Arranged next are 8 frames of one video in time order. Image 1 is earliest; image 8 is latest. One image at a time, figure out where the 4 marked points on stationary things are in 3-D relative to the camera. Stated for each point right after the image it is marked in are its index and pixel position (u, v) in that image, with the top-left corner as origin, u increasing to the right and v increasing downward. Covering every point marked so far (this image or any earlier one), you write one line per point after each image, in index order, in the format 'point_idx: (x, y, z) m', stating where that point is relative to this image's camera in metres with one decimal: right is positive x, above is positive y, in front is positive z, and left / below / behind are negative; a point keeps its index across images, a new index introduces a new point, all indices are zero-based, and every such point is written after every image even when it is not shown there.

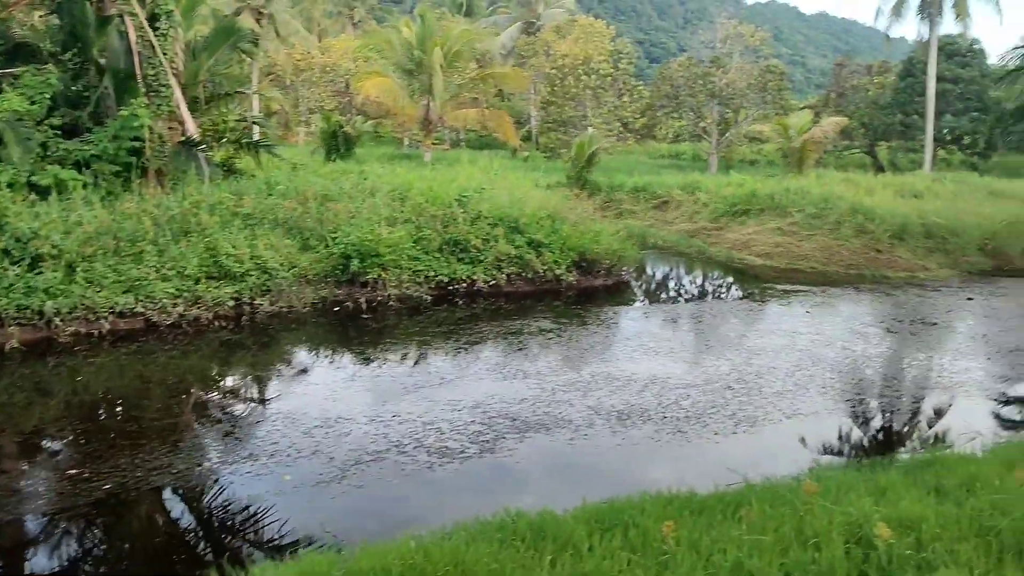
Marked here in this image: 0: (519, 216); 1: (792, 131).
0: (+0.1, +0.8, +9.7) m
1: (+5.5, +3.1, +17.5) m
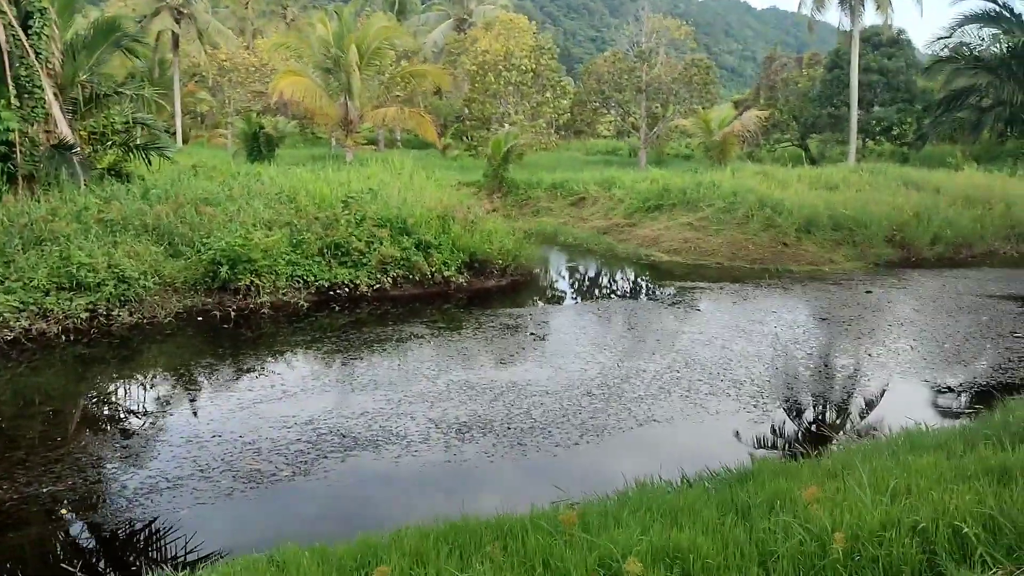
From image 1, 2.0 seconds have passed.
0: (-1.1, +0.8, +9.3) m
1: (+4.0, +3.2, +17.4) m
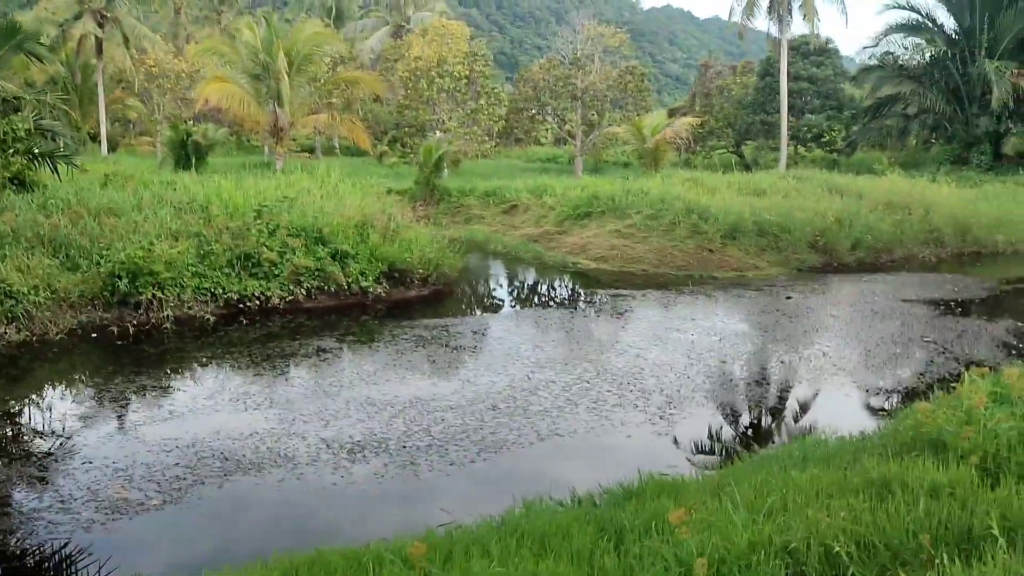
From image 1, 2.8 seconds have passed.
0: (-2.0, +0.6, +9.1) m
1: (+2.6, +3.1, +17.4) m
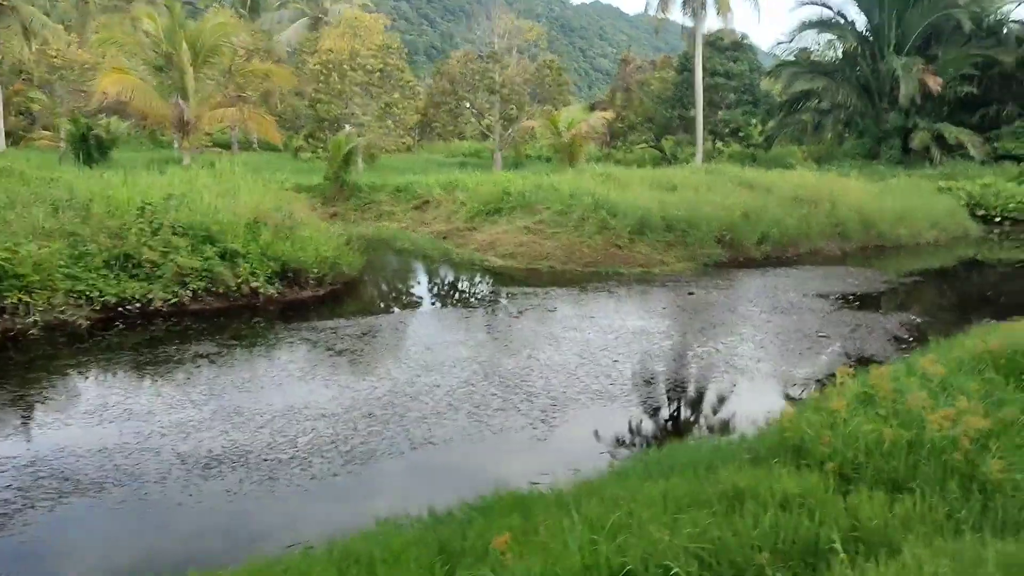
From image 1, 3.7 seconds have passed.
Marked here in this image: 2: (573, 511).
0: (-3.0, +0.6, +8.7) m
1: (+1.0, +3.2, +17.3) m
2: (+0.2, -0.8, +3.1) m
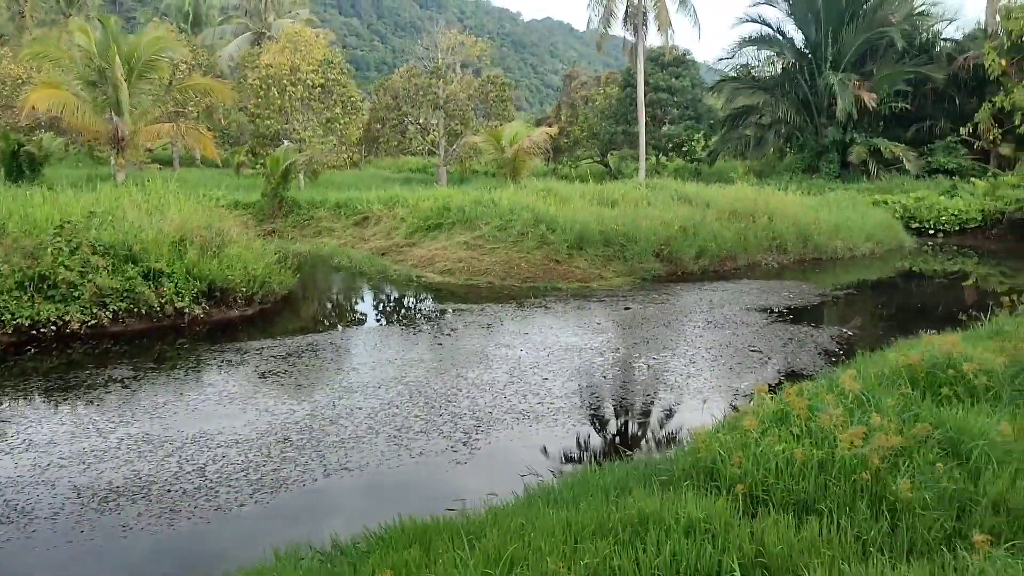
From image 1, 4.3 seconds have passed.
0: (-3.6, +0.4, +8.4) m
1: (-0.2, +2.9, +17.2) m
2: (-0.1, -0.9, +3.0) m
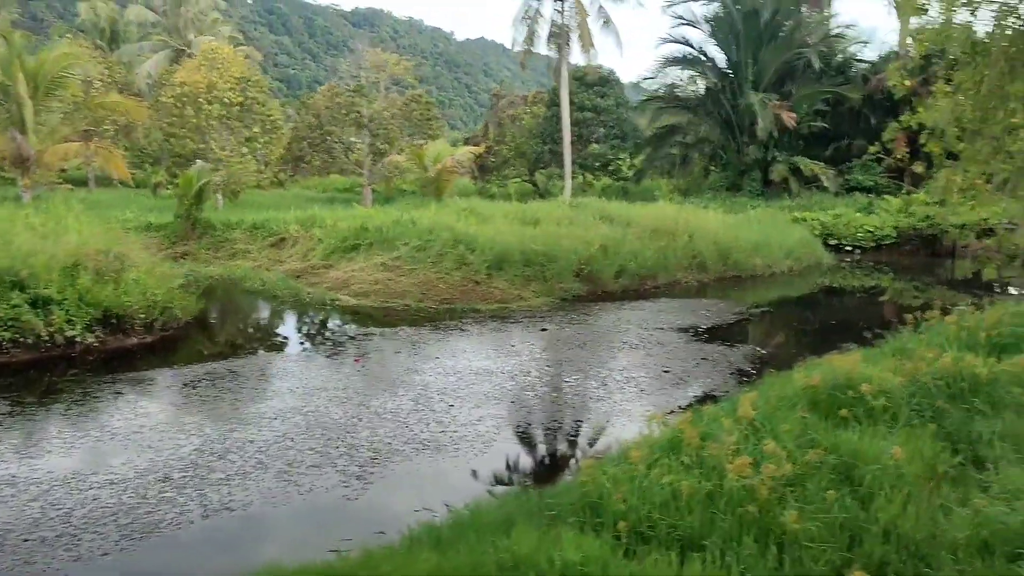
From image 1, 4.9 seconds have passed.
0: (-4.4, +0.2, +7.9) m
1: (-1.6, +2.5, +17.0) m
2: (-0.6, -1.0, +2.7) m
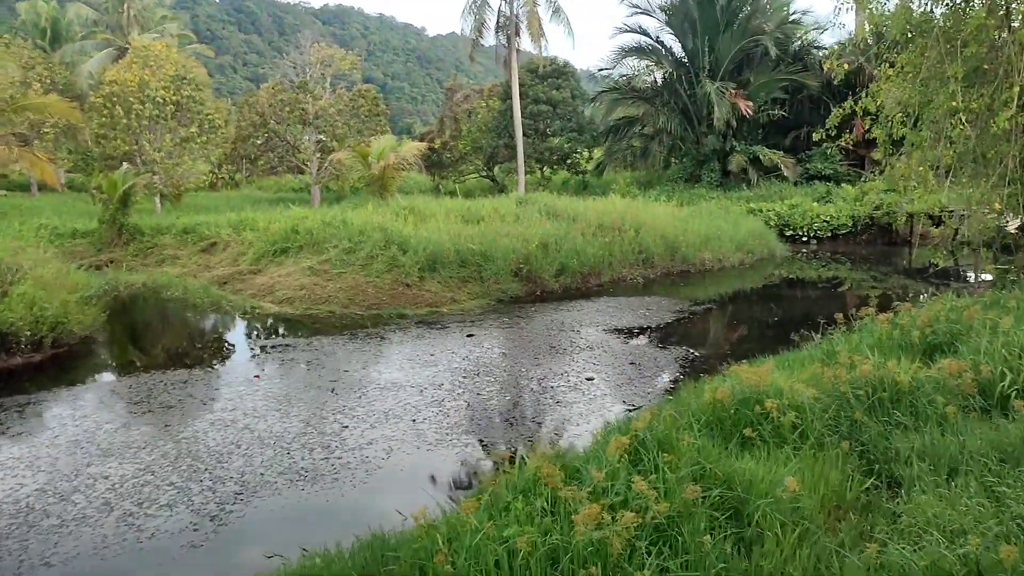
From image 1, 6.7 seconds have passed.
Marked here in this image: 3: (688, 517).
0: (-5.2, 0.0, +7.3) m
1: (-2.6, +2.4, +16.5) m
2: (-1.1, -1.0, +2.2) m
3: (+0.6, -0.8, +3.0) m
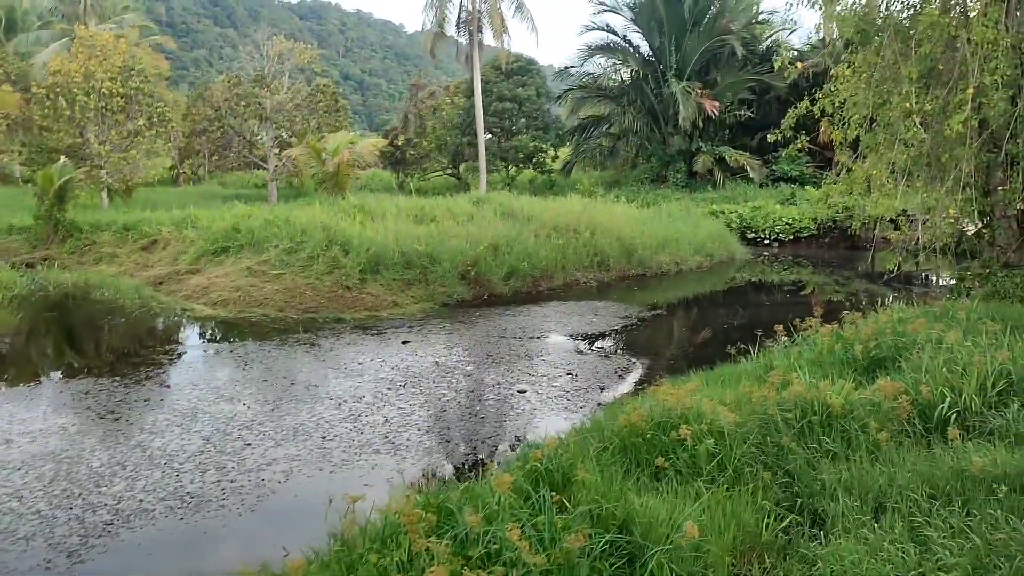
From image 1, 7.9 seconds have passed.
0: (-5.7, 0.0, +6.8) m
1: (-3.4, +2.4, +16.0) m
2: (-1.5, -1.1, +1.8) m
3: (+0.2, -0.8, +2.6) m
